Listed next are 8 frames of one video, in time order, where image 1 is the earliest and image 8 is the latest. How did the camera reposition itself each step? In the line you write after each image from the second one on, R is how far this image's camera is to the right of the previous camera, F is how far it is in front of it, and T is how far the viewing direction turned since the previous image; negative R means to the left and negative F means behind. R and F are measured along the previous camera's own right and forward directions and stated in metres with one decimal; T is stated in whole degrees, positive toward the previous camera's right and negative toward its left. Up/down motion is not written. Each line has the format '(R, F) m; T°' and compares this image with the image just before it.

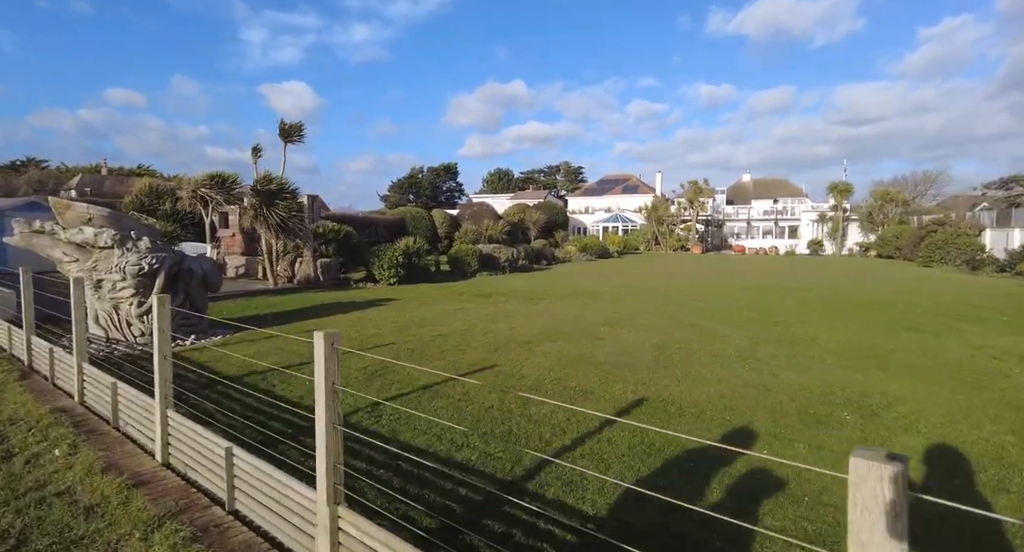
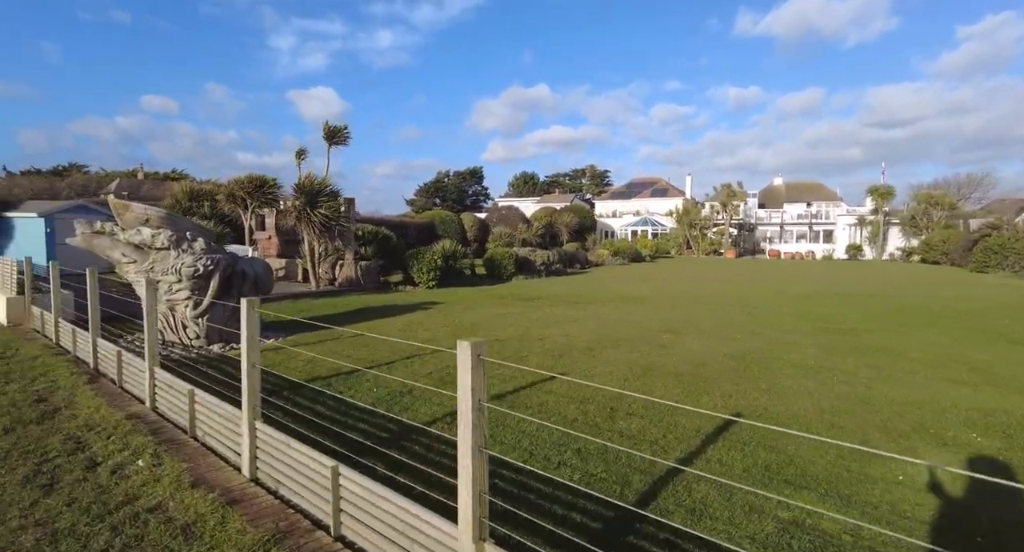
(-0.7, +0.3) m; -2°
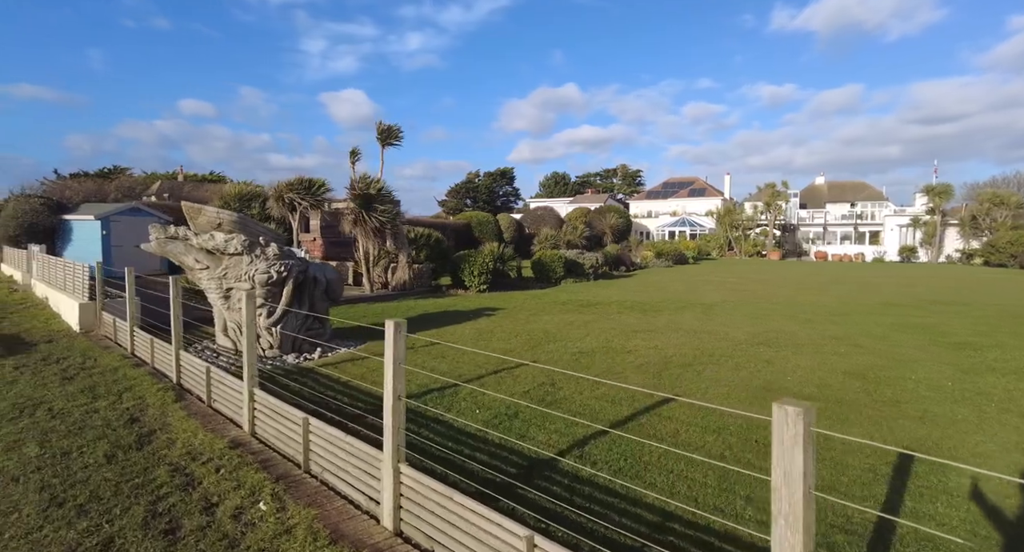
(-1.0, +0.6) m; -3°
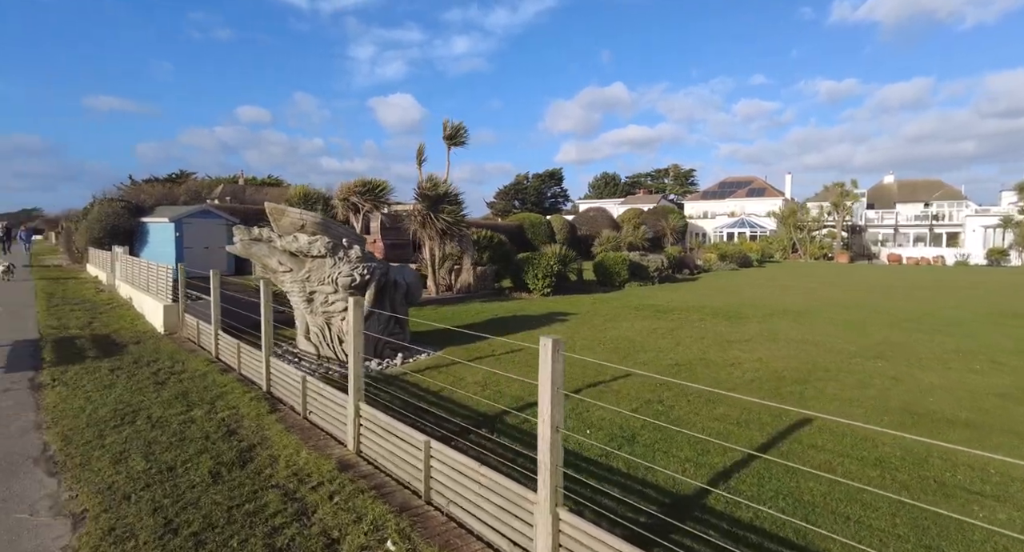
(-0.7, +0.5) m; -5°
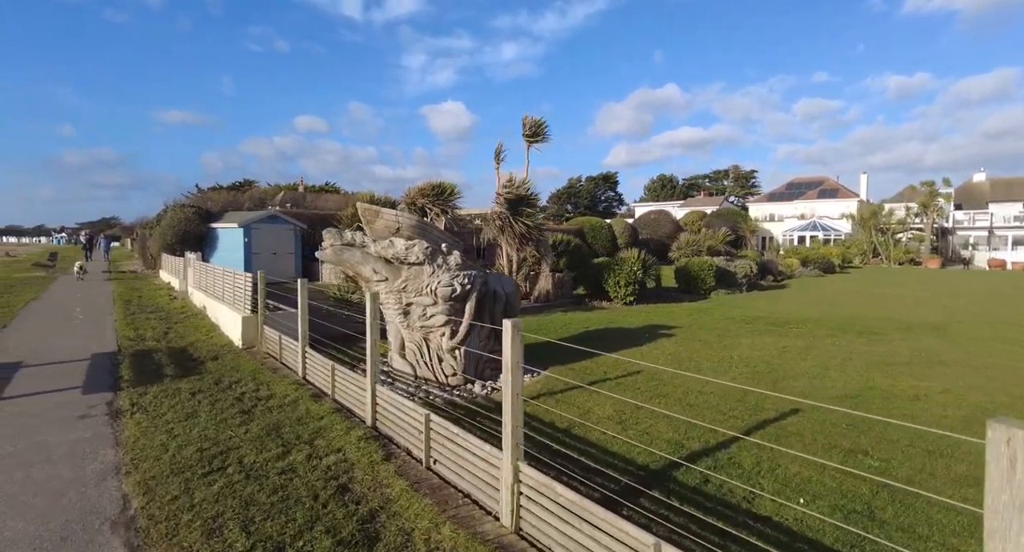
(-1.1, +1.2) m; -5°
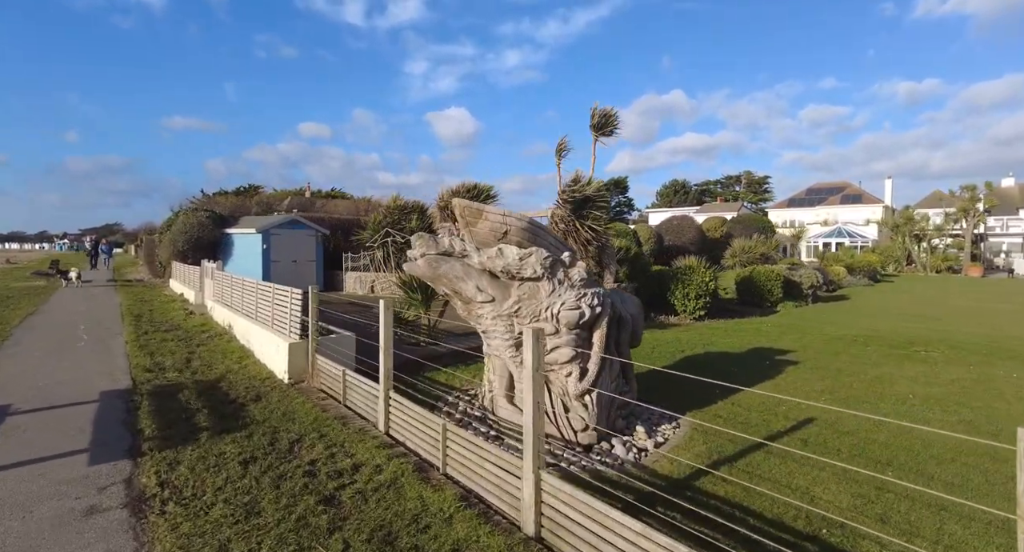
(-1.6, +1.9) m; 0°
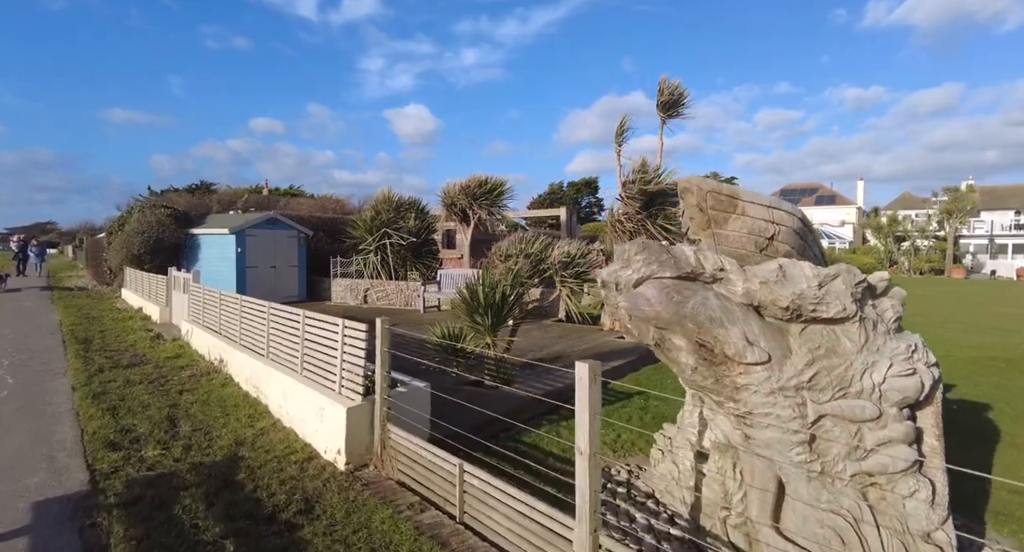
(-2.0, +2.6) m; +4°
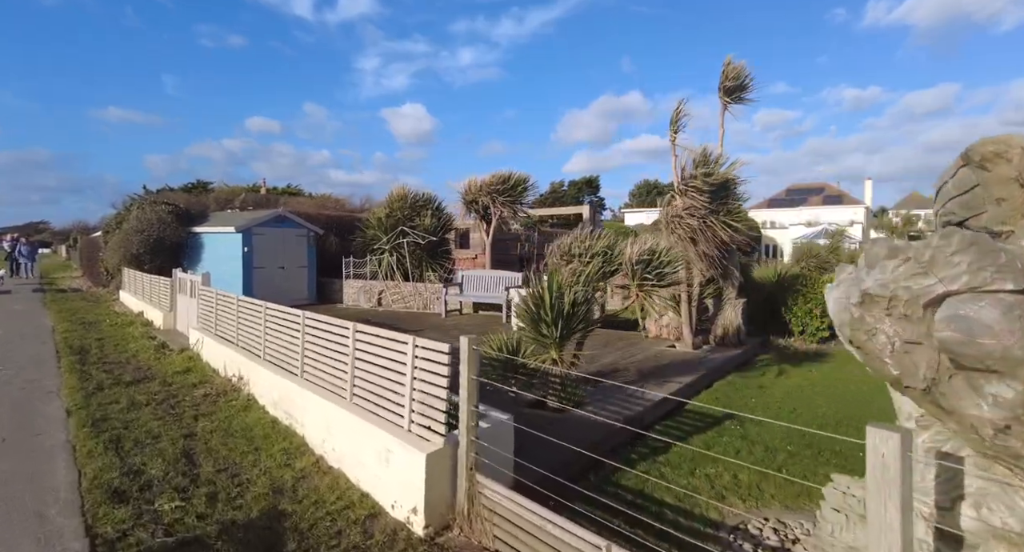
(-0.9, +1.2) m; 0°
